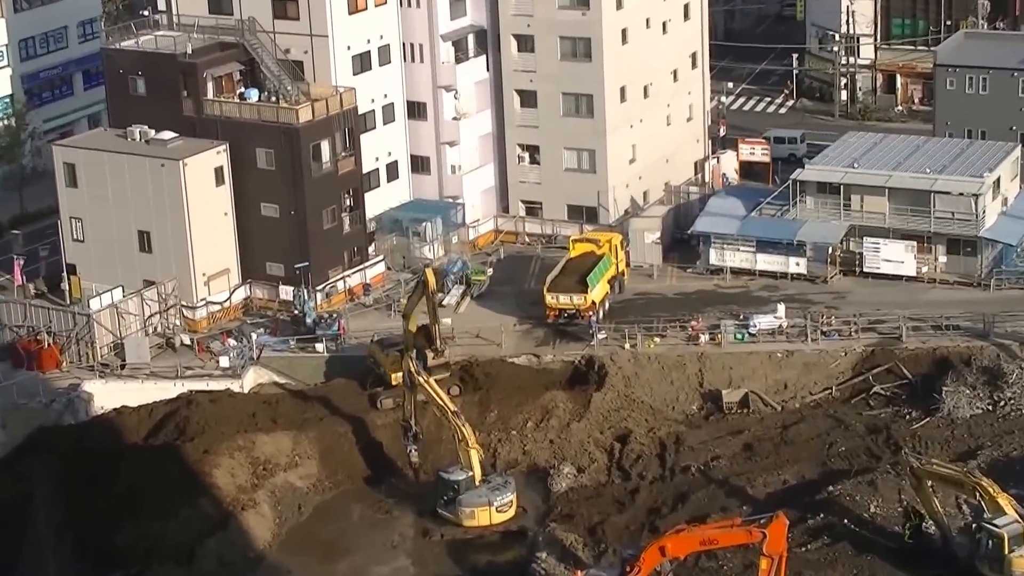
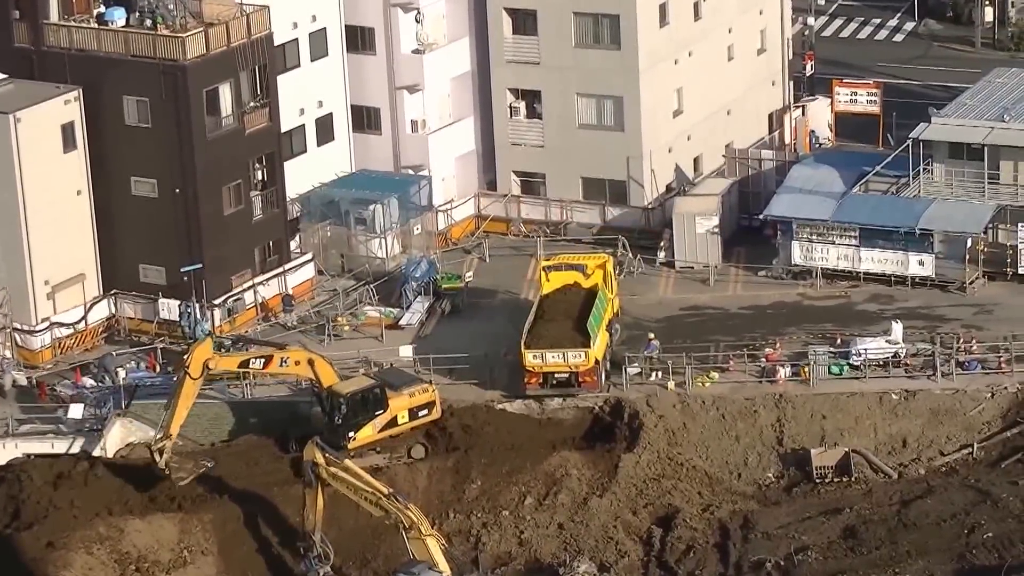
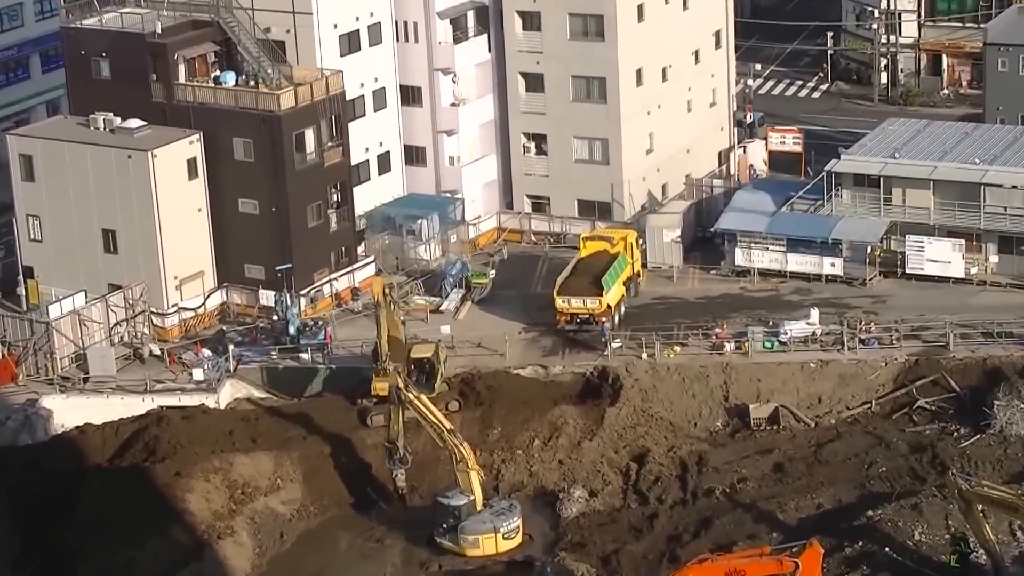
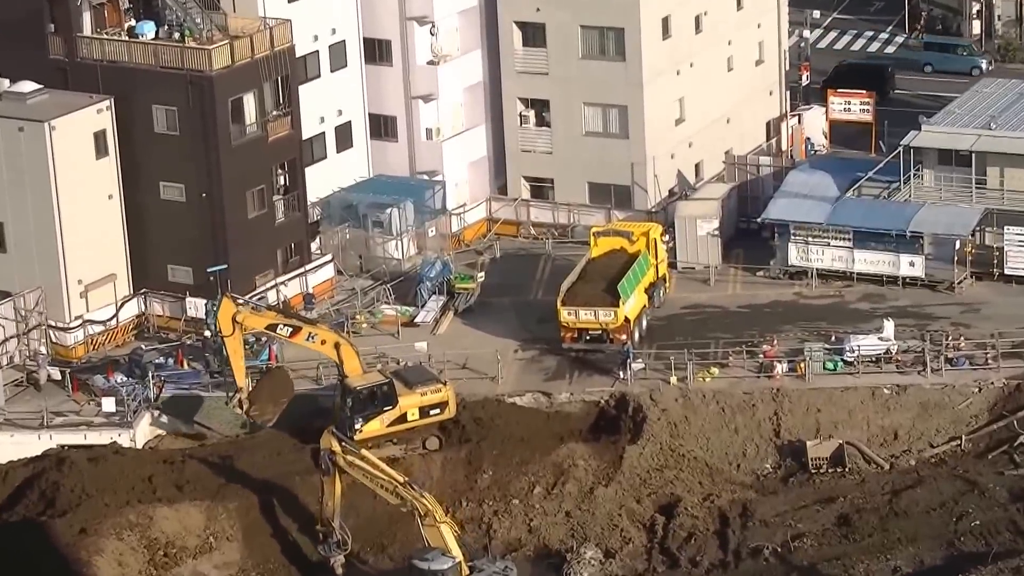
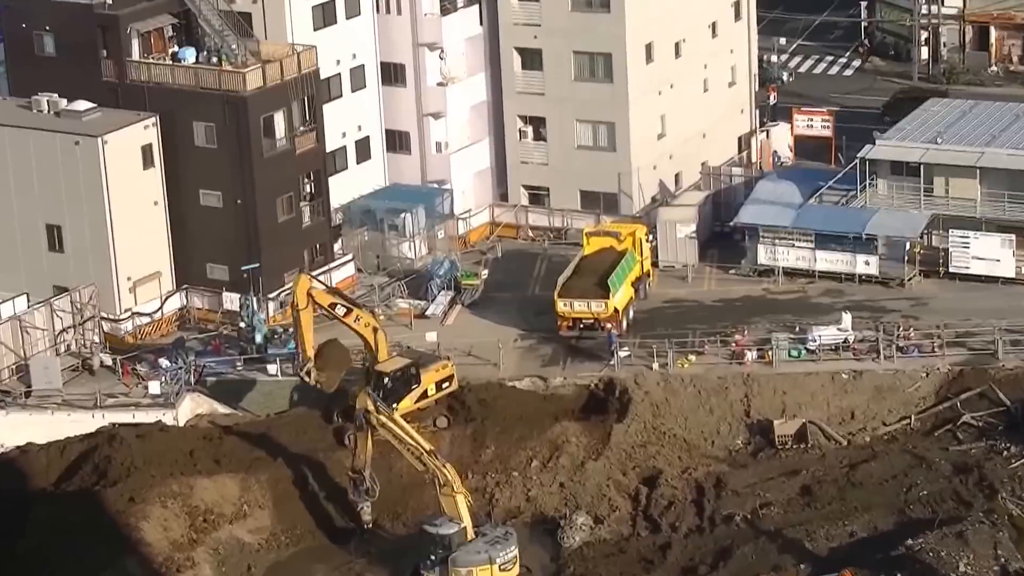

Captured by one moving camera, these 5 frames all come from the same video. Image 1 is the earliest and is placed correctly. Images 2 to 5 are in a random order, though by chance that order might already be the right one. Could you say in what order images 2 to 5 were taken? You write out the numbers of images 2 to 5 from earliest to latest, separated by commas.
3, 5, 4, 2
